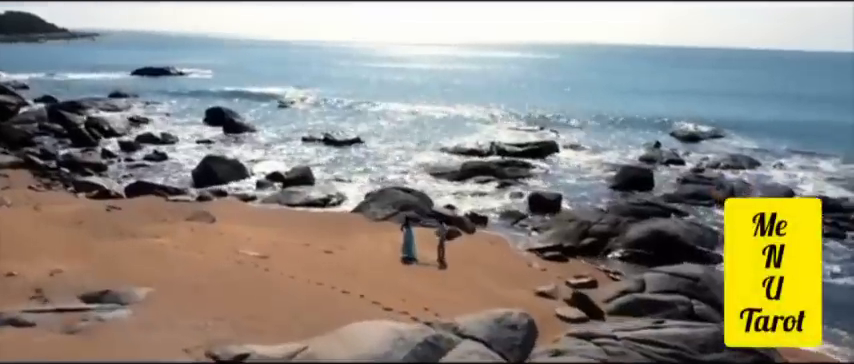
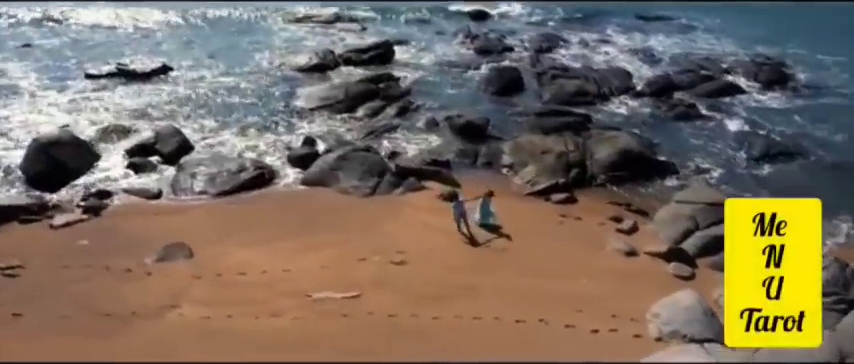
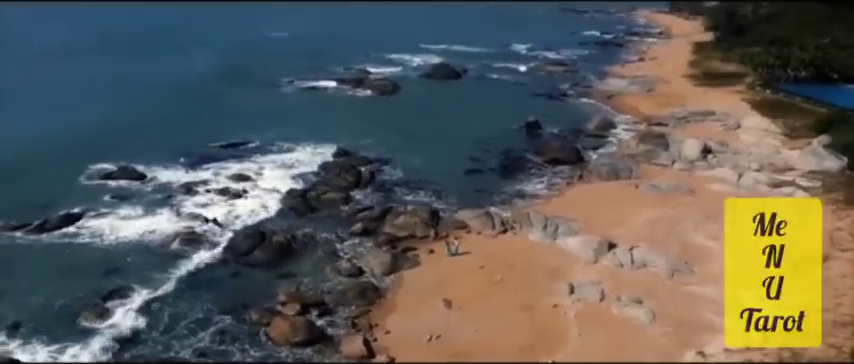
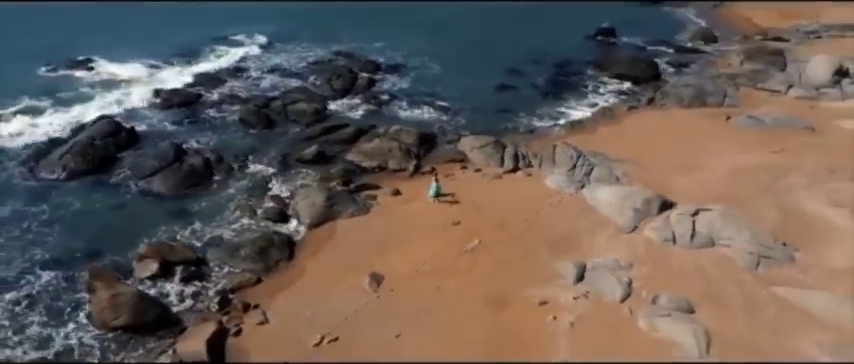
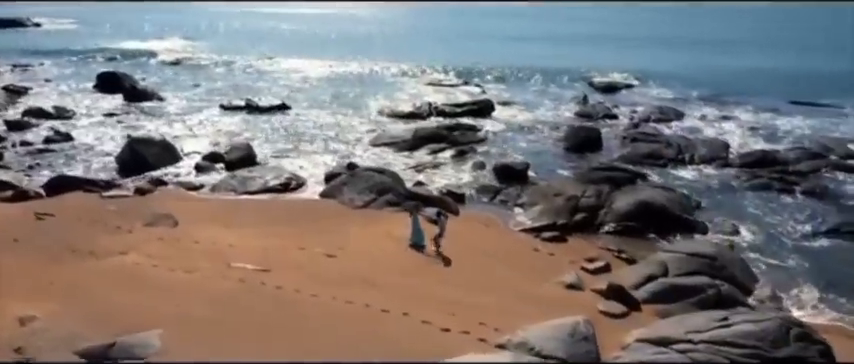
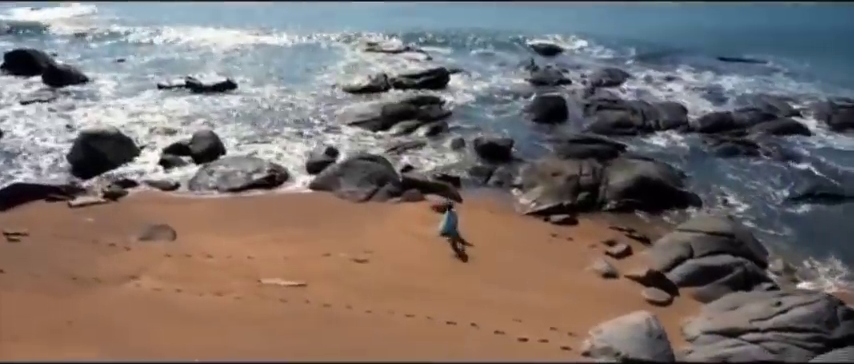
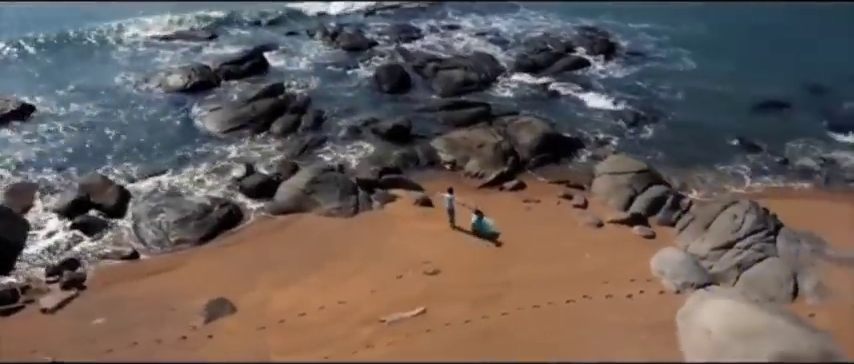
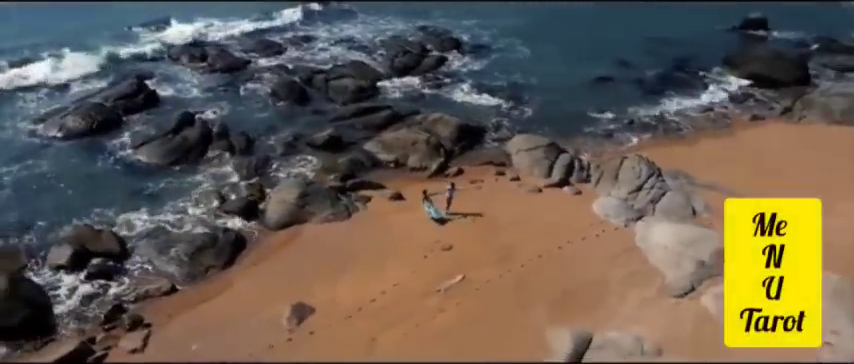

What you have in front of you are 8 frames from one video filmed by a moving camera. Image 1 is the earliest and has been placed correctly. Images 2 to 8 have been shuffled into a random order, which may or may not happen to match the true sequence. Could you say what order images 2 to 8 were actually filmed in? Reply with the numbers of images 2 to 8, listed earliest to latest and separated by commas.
5, 6, 2, 7, 8, 4, 3
